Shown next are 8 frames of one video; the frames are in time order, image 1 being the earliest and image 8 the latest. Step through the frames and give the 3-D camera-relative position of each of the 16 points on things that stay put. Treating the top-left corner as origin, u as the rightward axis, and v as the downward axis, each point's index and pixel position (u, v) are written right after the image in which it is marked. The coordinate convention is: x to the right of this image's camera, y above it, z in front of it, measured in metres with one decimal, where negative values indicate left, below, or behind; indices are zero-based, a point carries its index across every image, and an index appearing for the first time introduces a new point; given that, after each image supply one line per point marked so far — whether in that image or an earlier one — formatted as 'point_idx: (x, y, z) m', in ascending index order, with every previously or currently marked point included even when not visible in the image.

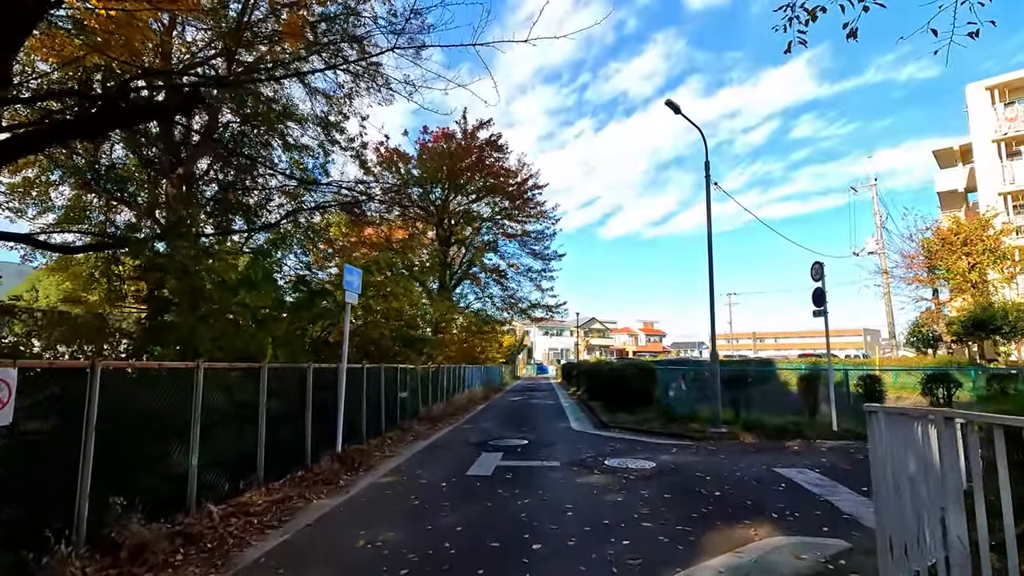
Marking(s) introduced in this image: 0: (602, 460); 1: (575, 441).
0: (+1.5, -2.8, +8.8) m
1: (+1.3, -3.2, +11.0) m
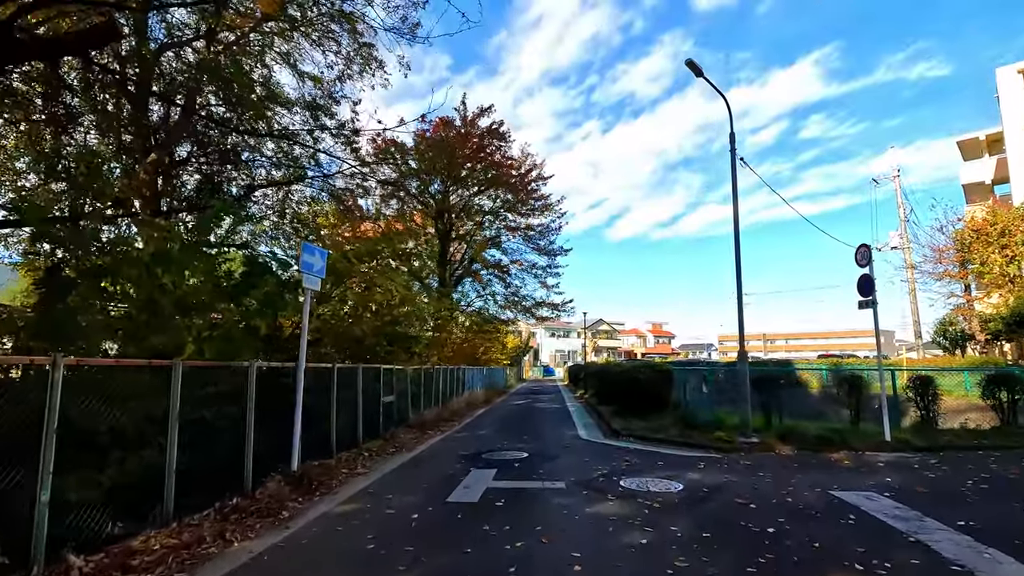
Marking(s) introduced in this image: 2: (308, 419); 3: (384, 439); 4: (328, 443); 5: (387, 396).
0: (+1.4, -2.6, +7.2) m
1: (+1.2, -2.9, +9.4) m
2: (-3.2, -2.0, +8.2) m
3: (-2.7, -3.2, +11.0) m
4: (-3.0, -2.6, +8.8) m
5: (-2.8, -2.5, +12.0) m
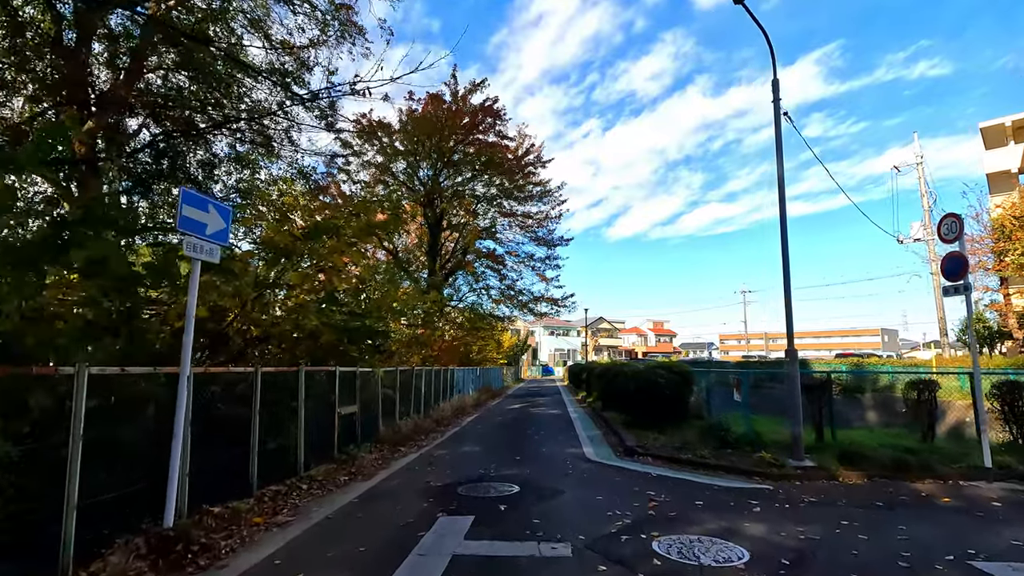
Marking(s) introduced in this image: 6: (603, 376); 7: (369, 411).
0: (+1.2, -2.3, +4.9) m
1: (+1.1, -2.7, +7.1) m
2: (-3.4, -1.7, +5.9) m
3: (-2.9, -2.9, +8.7) m
4: (-3.2, -2.3, +6.5) m
5: (-3.0, -2.2, +9.7) m
6: (+3.3, -3.1, +19.1) m
7: (-3.0, -2.6, +11.0) m
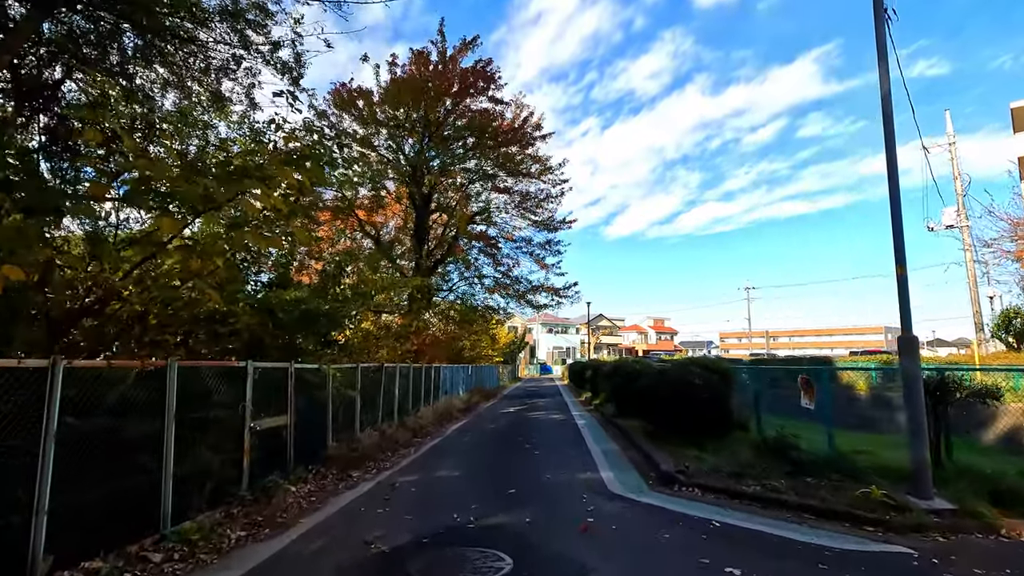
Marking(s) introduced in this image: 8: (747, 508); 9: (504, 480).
0: (+1.1, -1.8, +2.1) m
1: (+1.0, -2.2, +4.3) m
2: (-3.4, -1.3, +3.1) m
3: (-3.0, -2.4, +5.9) m
4: (-3.3, -1.8, +3.7) m
5: (-3.1, -1.7, +6.9) m
6: (+3.2, -2.6, +16.4) m
7: (-3.1, -2.1, +8.2) m
8: (+2.7, -2.5, +6.1) m
9: (-0.1, -2.7, +7.6) m
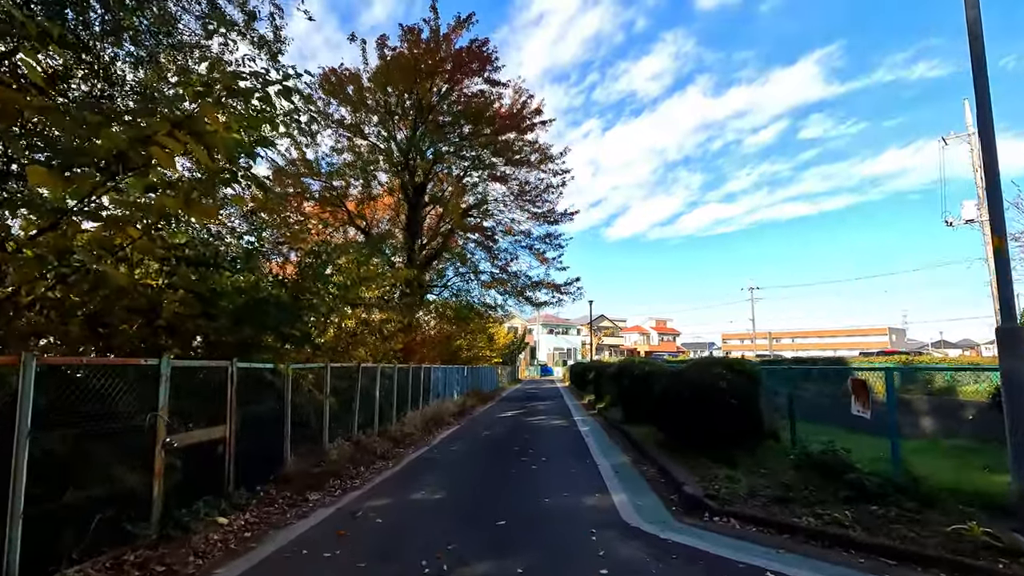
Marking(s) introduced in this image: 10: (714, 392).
0: (+1.0, -1.6, +0.7) m
1: (+0.9, -2.0, +3.0) m
2: (-3.5, -1.1, +1.7) m
3: (-3.1, -2.2, +4.6) m
4: (-3.4, -1.6, +2.3) m
5: (-3.2, -1.5, +5.5) m
6: (+3.1, -2.4, +15.0) m
7: (-3.2, -1.9, +6.8) m
8: (+2.6, -2.3, +4.7) m
9: (-0.2, -2.5, +6.3) m
10: (+3.1, -1.6, +8.3) m
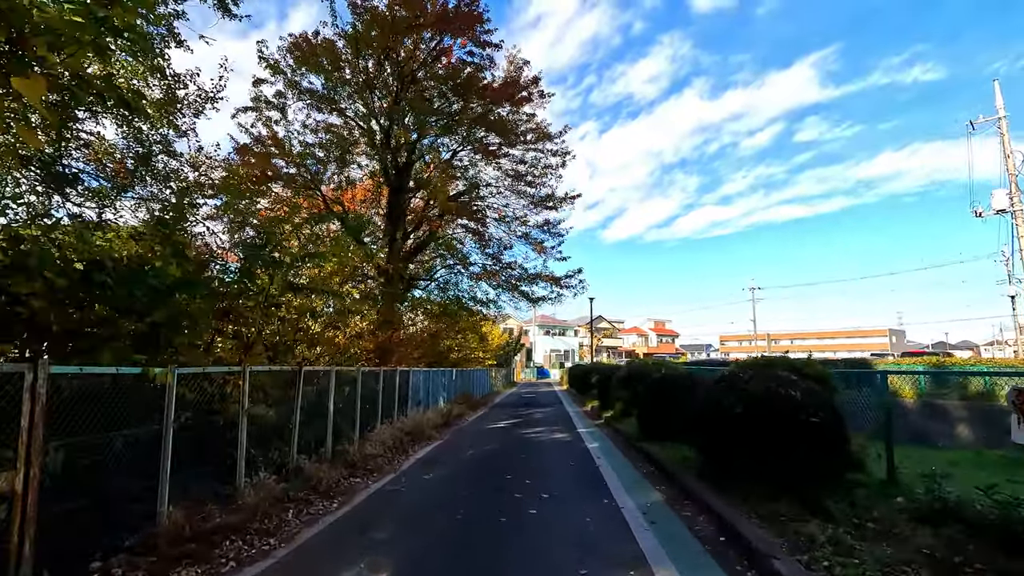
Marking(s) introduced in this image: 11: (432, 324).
0: (+1.0, -1.3, -1.6) m
1: (+0.8, -1.6, +0.6) m
2: (-3.6, -0.7, -0.7) m
3: (-3.2, -1.8, +2.2) m
4: (-3.5, -1.2, 0.0) m
5: (-3.3, -1.1, +3.1) m
6: (+2.9, -2.2, +12.7) m
7: (-3.3, -1.6, +4.5) m
8: (+2.5, -2.0, +2.4) m
9: (-0.3, -2.2, +3.9) m
10: (+3.0, -1.3, +6.0) m
11: (-2.9, -1.3, +19.4) m
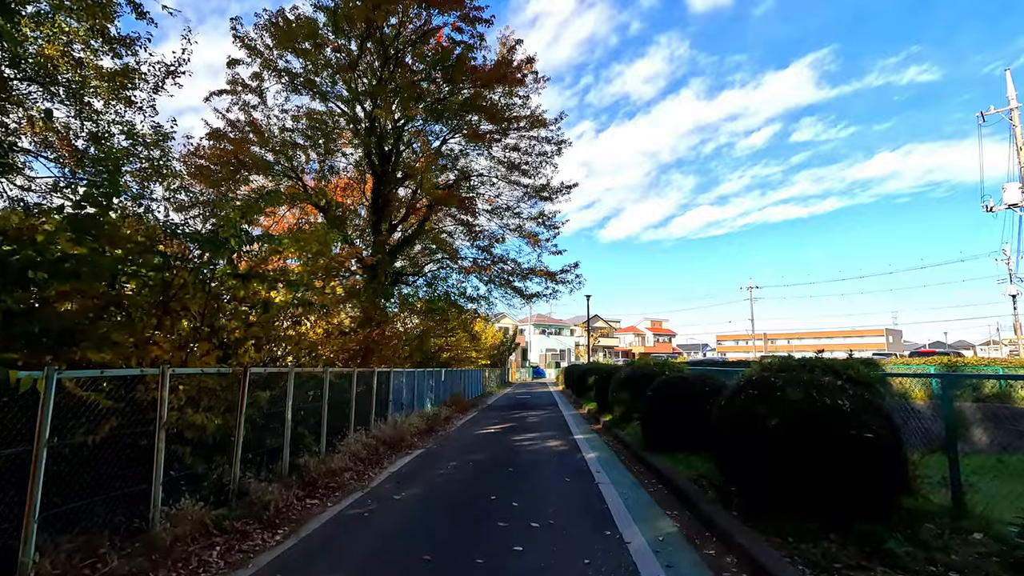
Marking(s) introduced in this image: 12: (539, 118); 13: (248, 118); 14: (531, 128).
0: (+0.8, -1.1, -2.7) m
1: (+0.6, -1.5, -0.5) m
2: (-3.7, -0.6, -1.8) m
3: (-3.3, -1.7, +1.0) m
4: (-3.6, -1.1, -1.2) m
5: (-3.4, -1.0, +2.0) m
6: (+2.7, -2.0, +11.6) m
7: (-3.4, -1.4, +3.3) m
8: (+2.4, -1.8, +1.3) m
9: (-0.5, -2.1, +2.8) m
10: (+2.9, -1.2, +4.9) m
11: (-3.2, -1.1, +18.3) m
12: (+1.0, +6.2, +19.3) m
13: (-9.0, +5.8, +18.1) m
14: (+0.7, +5.8, +19.2) m
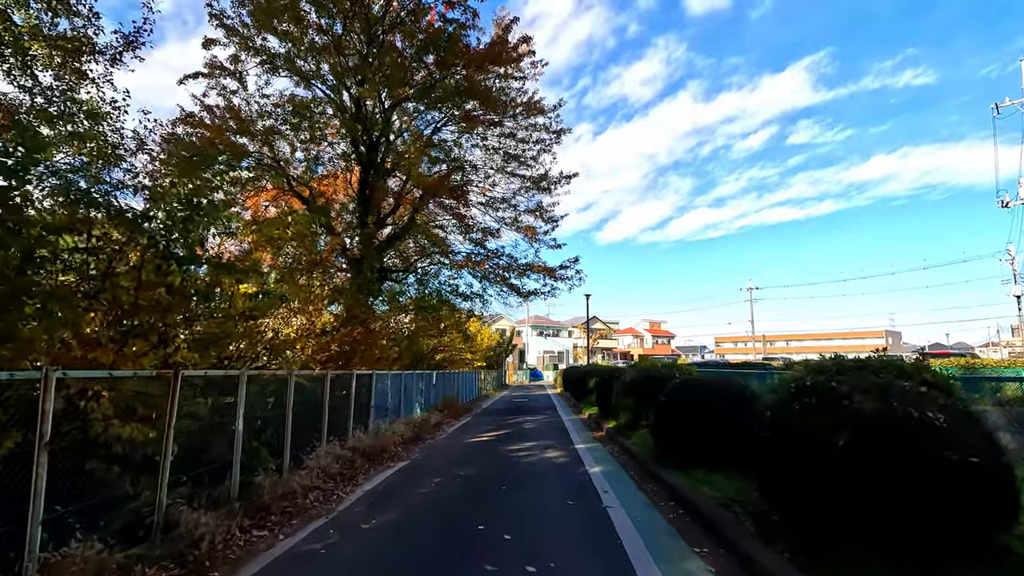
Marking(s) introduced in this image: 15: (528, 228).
0: (+0.8, -1.0, -3.8) m
1: (+0.6, -1.3, -1.6) m
2: (-3.8, -0.4, -2.9) m
3: (-3.4, -1.5, -0.1) m
4: (-3.7, -0.9, -2.3) m
5: (-3.5, -0.8, +0.8) m
6: (+2.6, -1.9, +10.5) m
7: (-3.5, -1.2, +2.2) m
8: (+2.3, -1.7, +0.2) m
9: (-0.5, -1.9, +1.7) m
10: (+2.8, -1.0, +3.8) m
11: (-3.3, -1.0, +17.2) m
12: (+0.9, +6.3, +18.2) m
13: (-9.1, +5.9, +16.9) m
14: (+0.6, +5.9, +18.1) m
15: (+0.6, +1.9, +17.4) m
